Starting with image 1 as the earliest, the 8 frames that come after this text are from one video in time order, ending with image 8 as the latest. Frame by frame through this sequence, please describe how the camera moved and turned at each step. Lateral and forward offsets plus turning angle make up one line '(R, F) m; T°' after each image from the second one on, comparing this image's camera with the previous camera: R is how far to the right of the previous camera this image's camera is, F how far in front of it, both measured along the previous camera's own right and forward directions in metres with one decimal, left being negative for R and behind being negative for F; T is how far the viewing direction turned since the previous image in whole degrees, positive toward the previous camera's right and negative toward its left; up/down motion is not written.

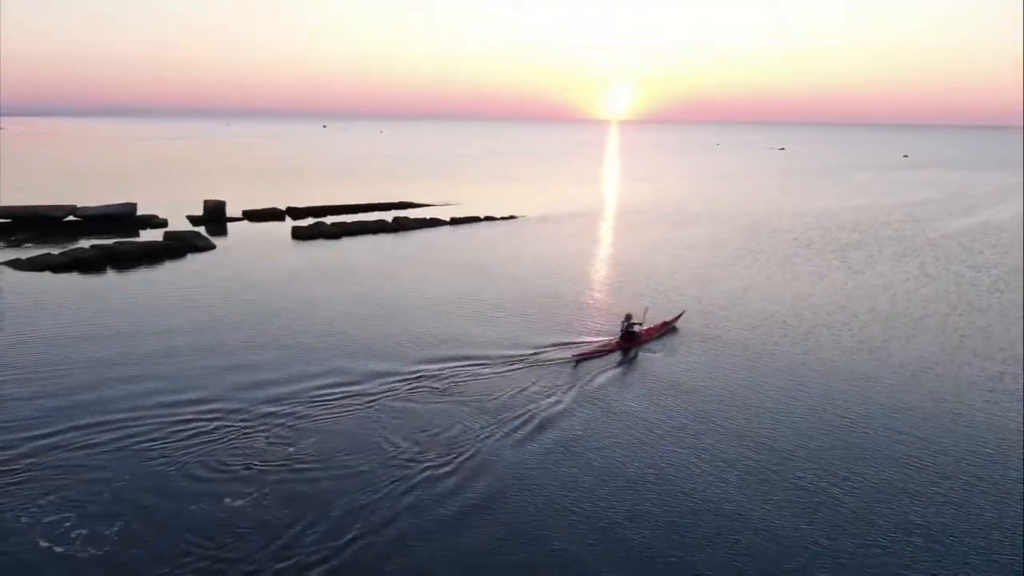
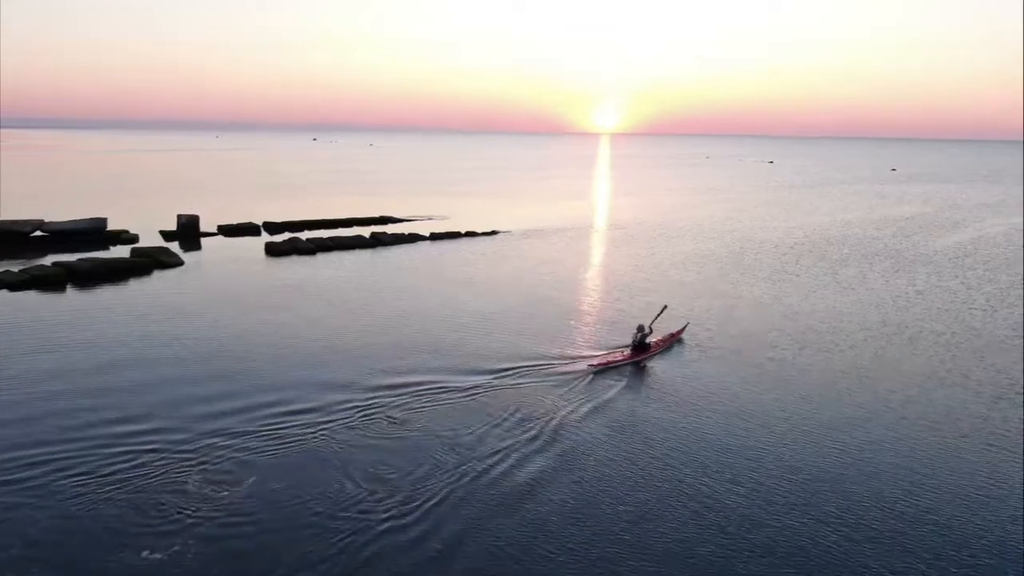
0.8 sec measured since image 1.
(+2.1, +3.3) m; -6°
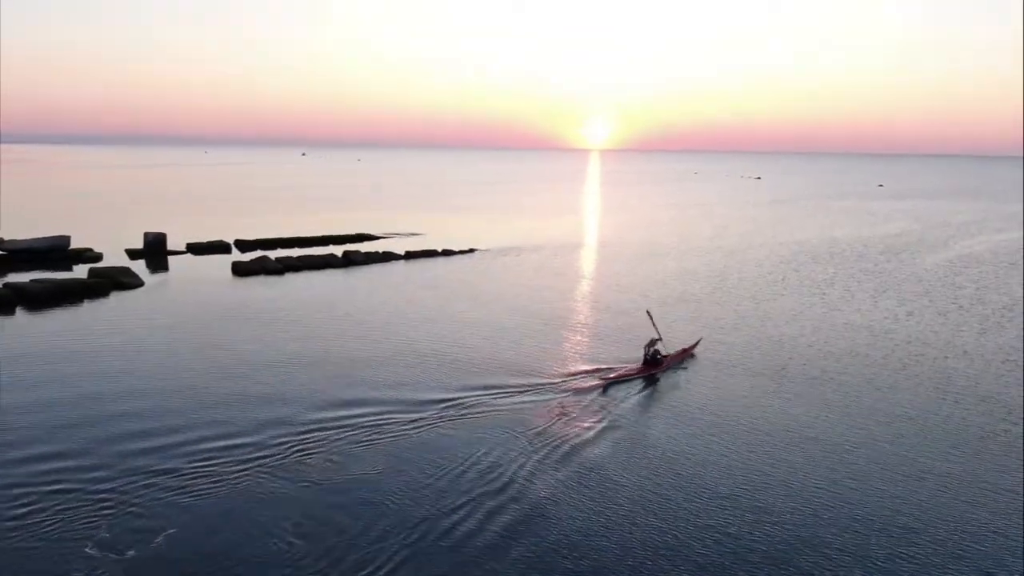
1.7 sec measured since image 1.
(+0.5, +1.1) m; +1°
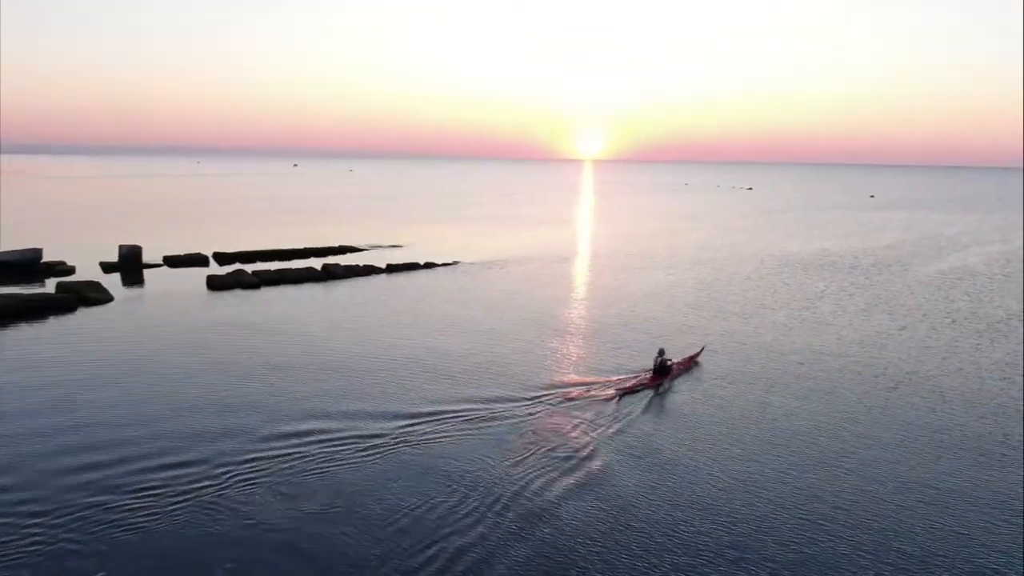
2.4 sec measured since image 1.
(+0.4, +0.8) m; 0°
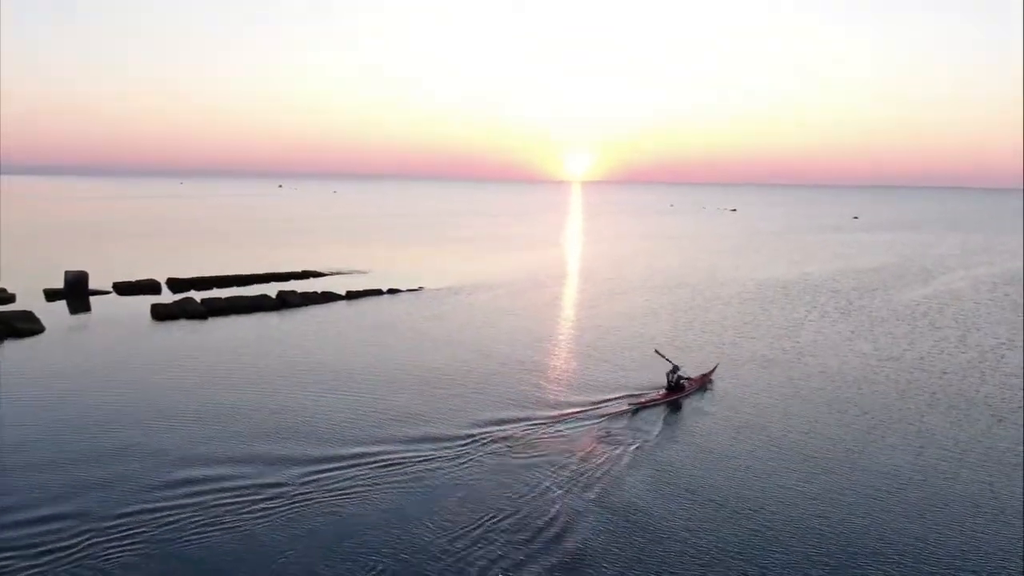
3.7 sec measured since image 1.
(+0.8, +1.6) m; +1°
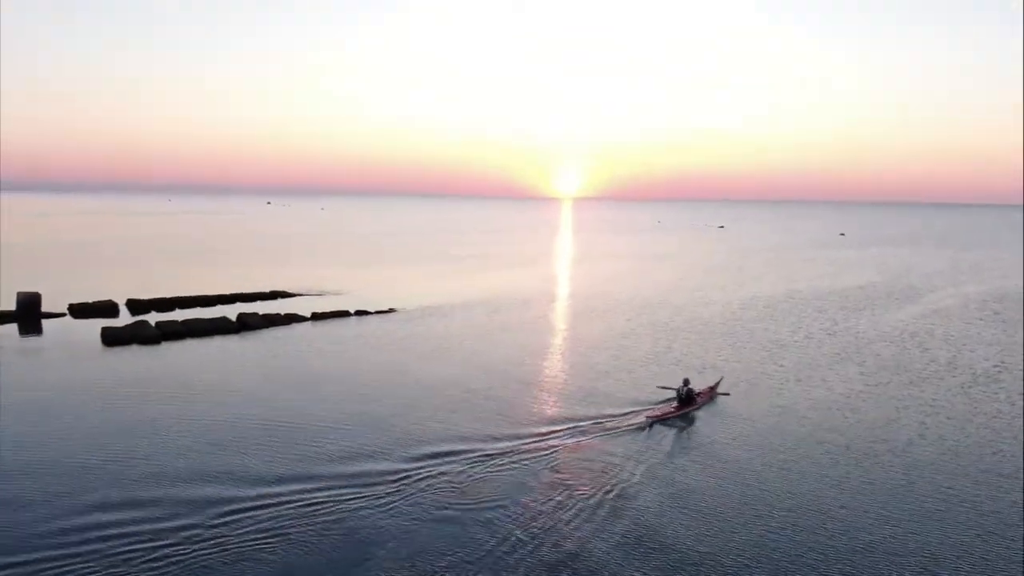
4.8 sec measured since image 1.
(+0.6, +1.3) m; +1°
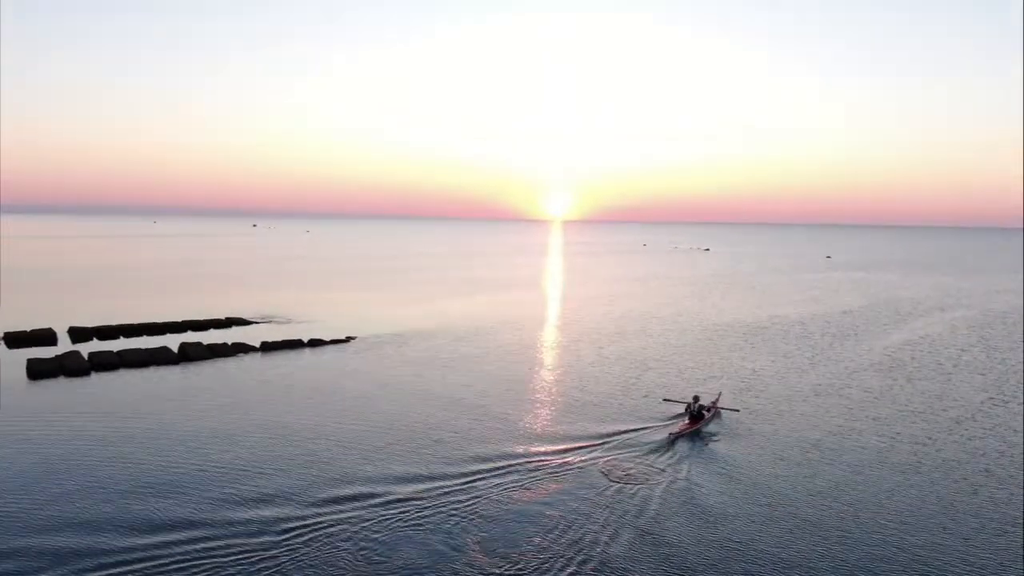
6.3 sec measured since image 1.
(+0.9, +1.8) m; +1°
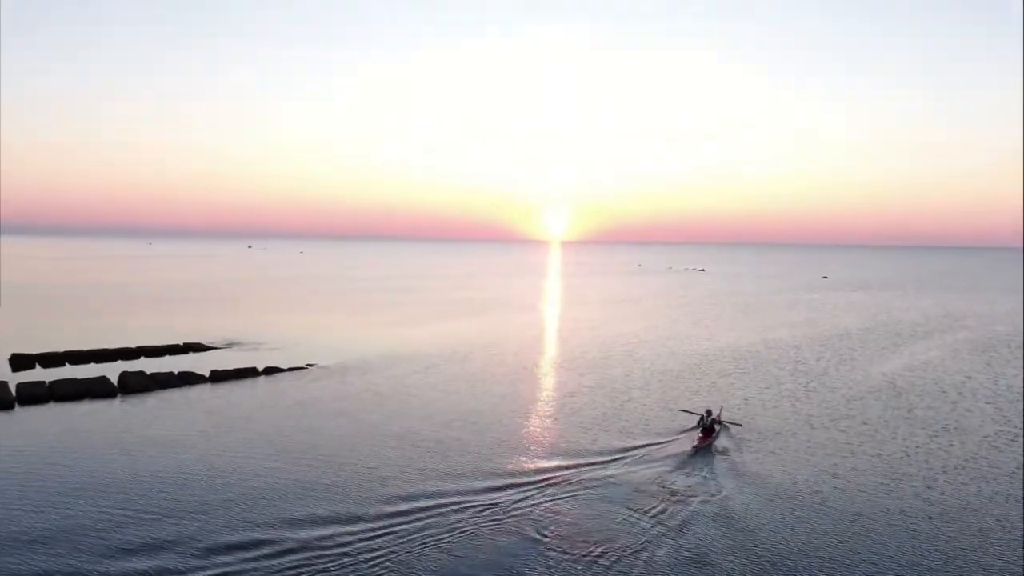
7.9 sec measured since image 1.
(+0.9, +2.1) m; 0°
